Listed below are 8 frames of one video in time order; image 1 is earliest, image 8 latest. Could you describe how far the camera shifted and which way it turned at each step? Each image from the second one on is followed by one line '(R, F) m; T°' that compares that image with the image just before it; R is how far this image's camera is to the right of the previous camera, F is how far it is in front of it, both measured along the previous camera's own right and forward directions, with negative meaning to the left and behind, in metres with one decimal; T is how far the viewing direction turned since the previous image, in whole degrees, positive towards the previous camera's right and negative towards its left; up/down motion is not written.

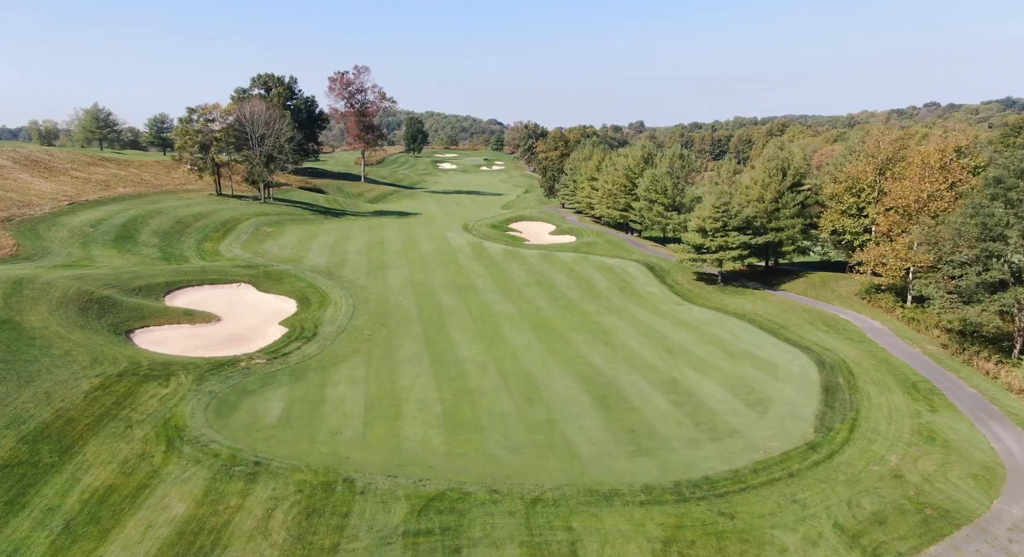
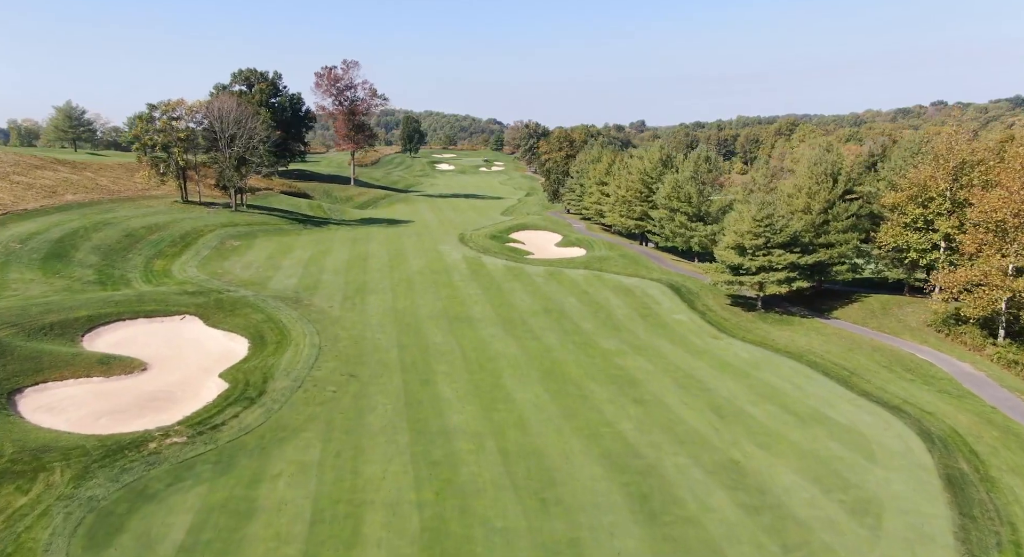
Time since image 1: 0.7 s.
(-0.2, +7.2) m; 0°
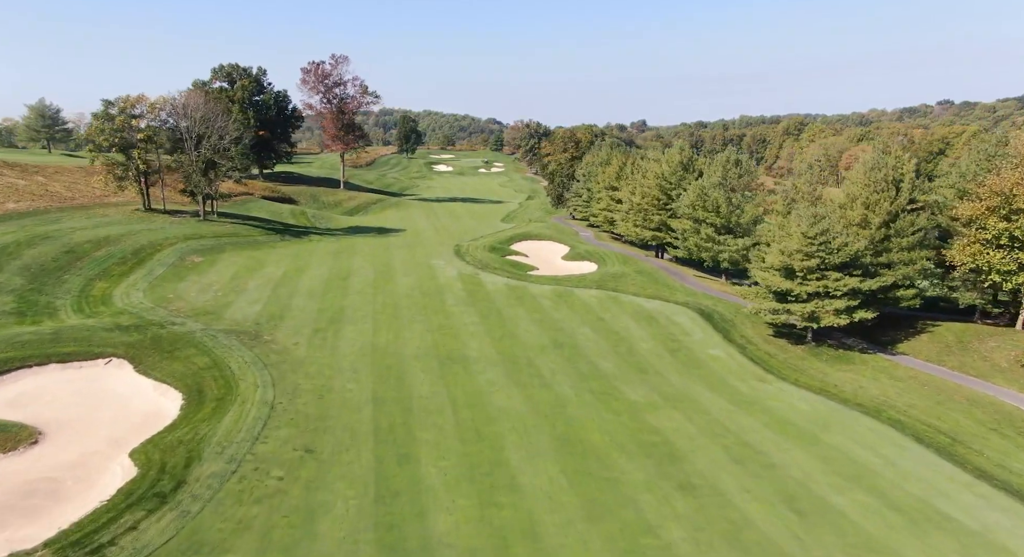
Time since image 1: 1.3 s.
(-0.2, +6.4) m; 0°
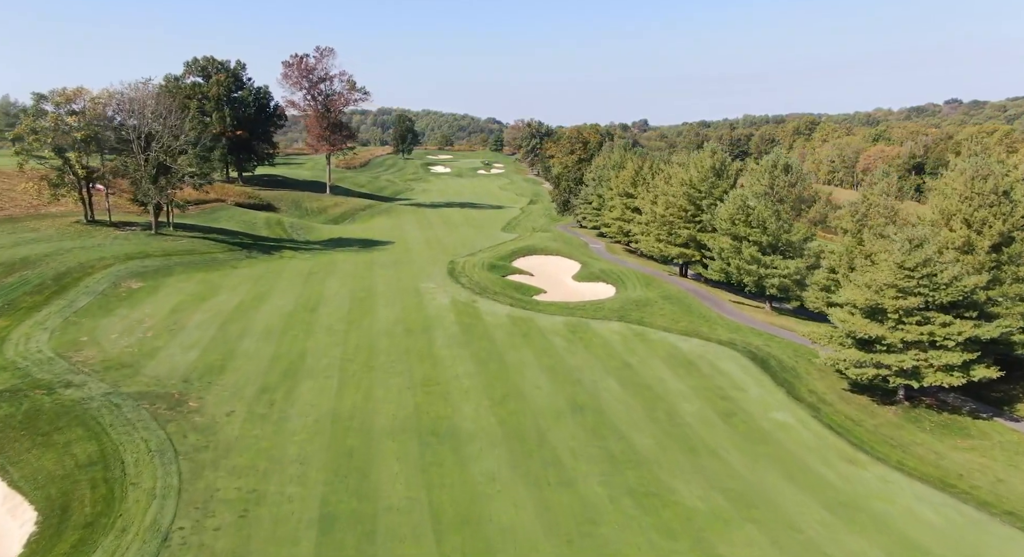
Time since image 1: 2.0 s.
(-0.2, +7.5) m; 0°
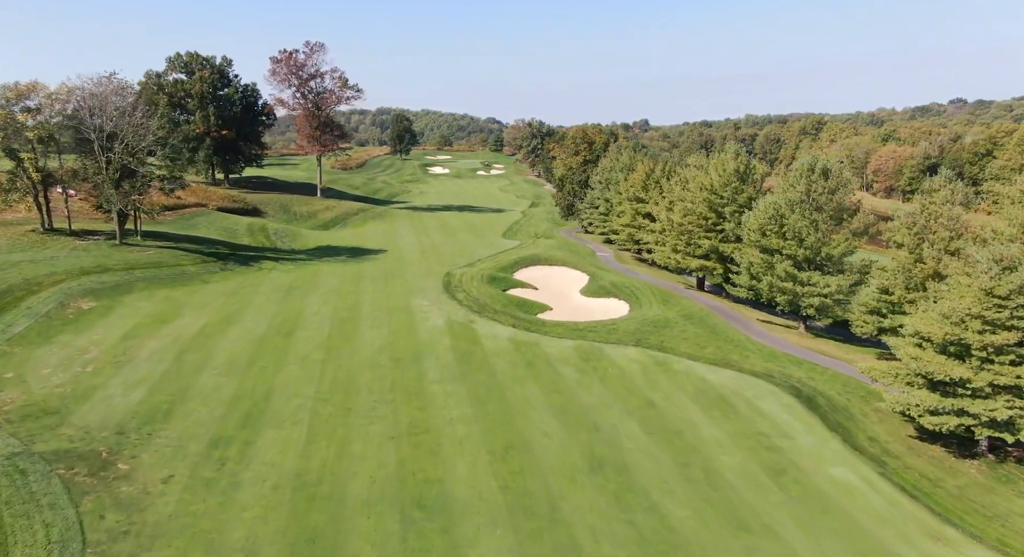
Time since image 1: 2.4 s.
(-0.1, +4.4) m; 0°
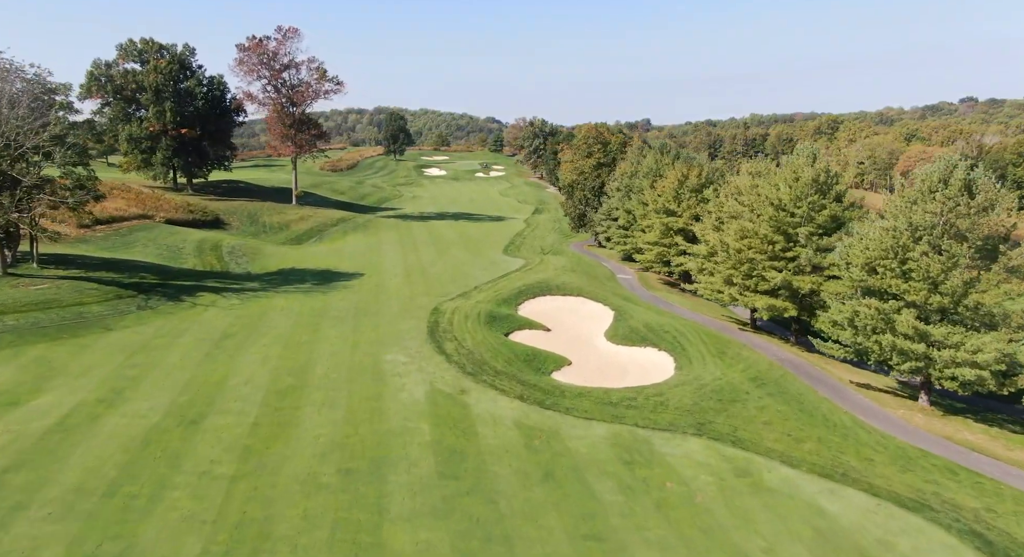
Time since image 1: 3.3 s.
(-0.3, +9.8) m; 0°
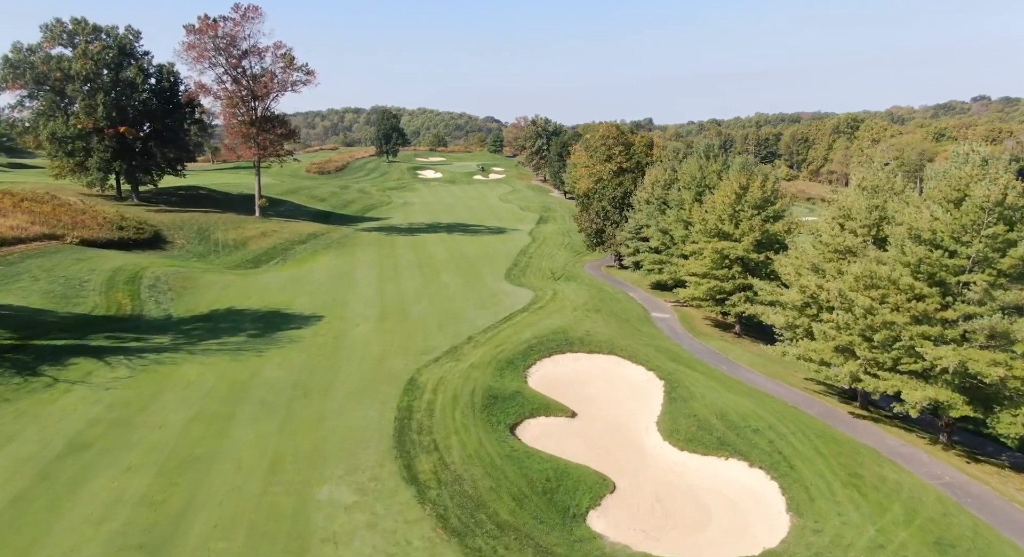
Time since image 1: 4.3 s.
(-0.3, +11.0) m; 0°
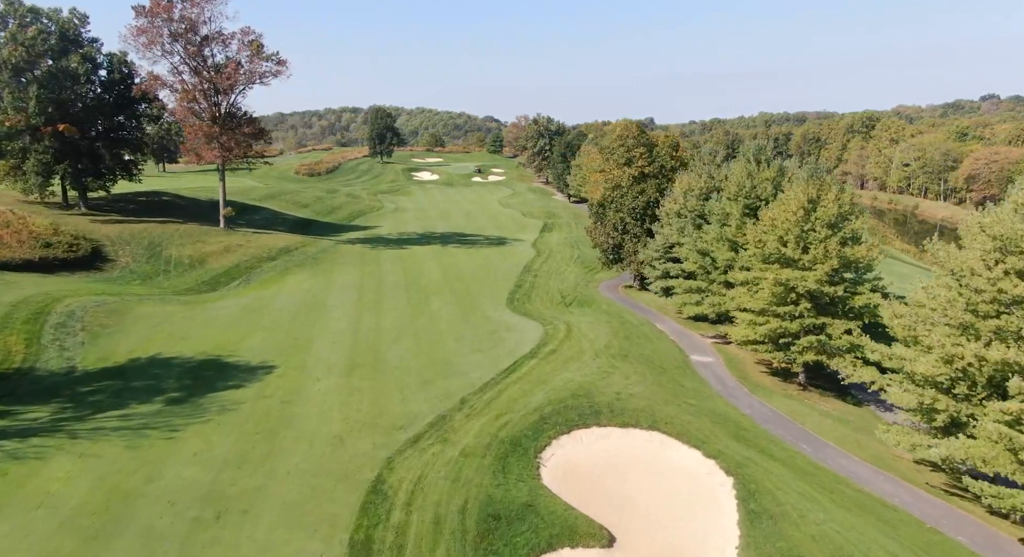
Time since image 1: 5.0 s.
(-0.2, +7.9) m; 0°
